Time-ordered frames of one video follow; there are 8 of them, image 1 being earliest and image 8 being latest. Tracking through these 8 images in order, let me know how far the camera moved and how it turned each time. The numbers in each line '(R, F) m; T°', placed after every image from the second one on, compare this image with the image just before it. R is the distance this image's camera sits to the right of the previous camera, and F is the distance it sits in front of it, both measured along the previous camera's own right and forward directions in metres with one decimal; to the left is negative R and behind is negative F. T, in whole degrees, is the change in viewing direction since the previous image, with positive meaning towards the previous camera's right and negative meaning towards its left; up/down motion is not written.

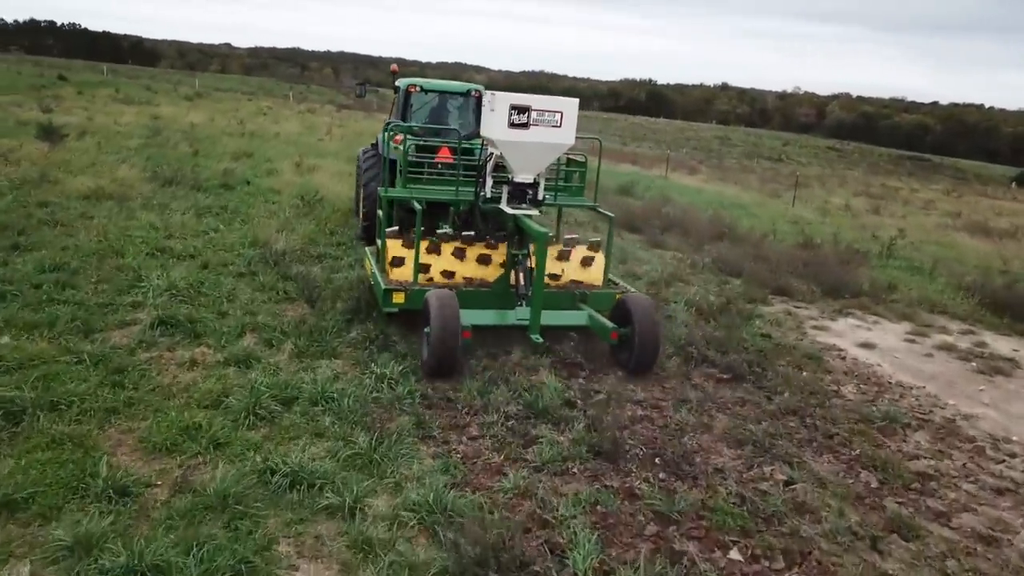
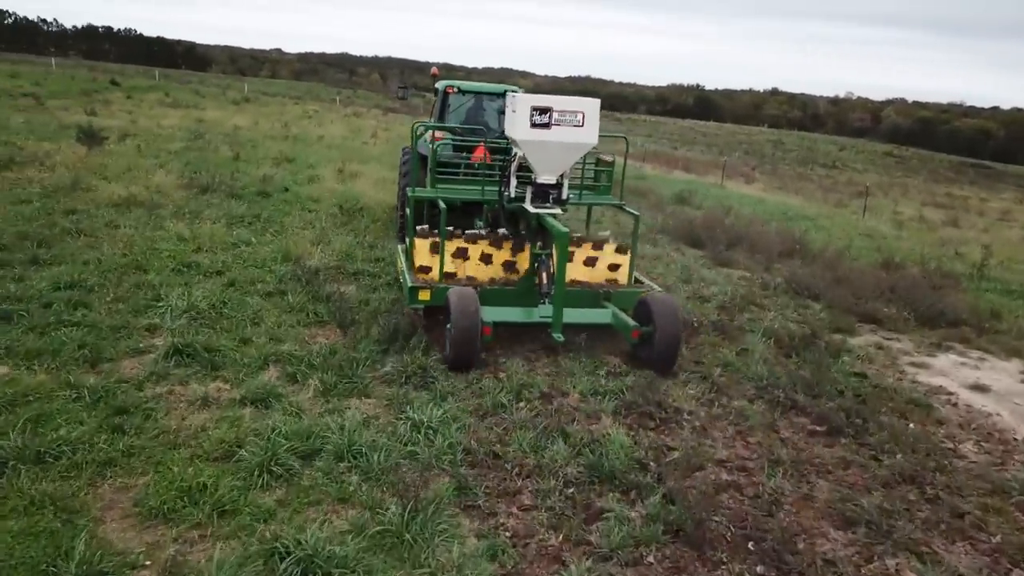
(-0.1, +0.8) m; -3°
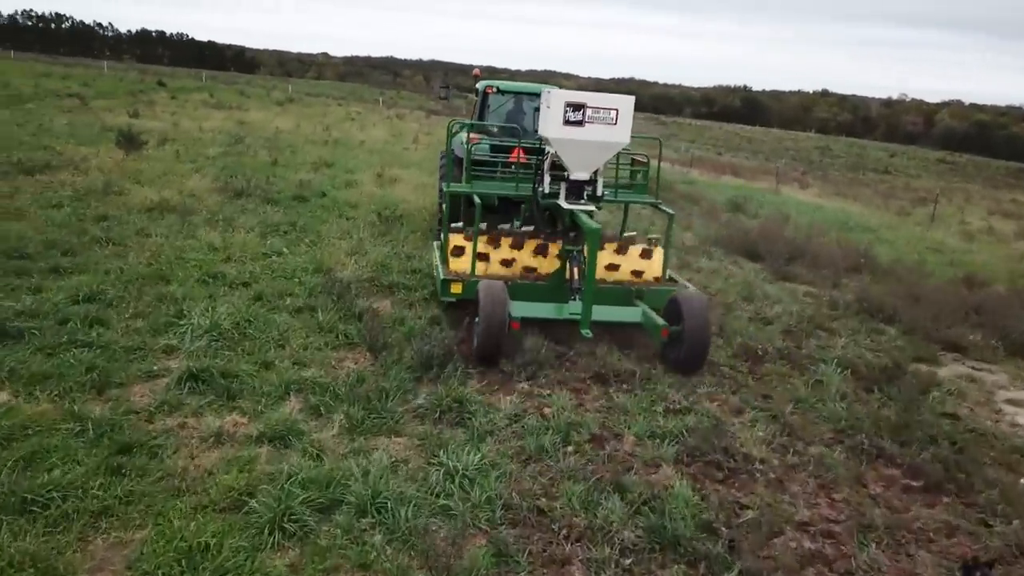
(0.0, +0.6) m; -3°
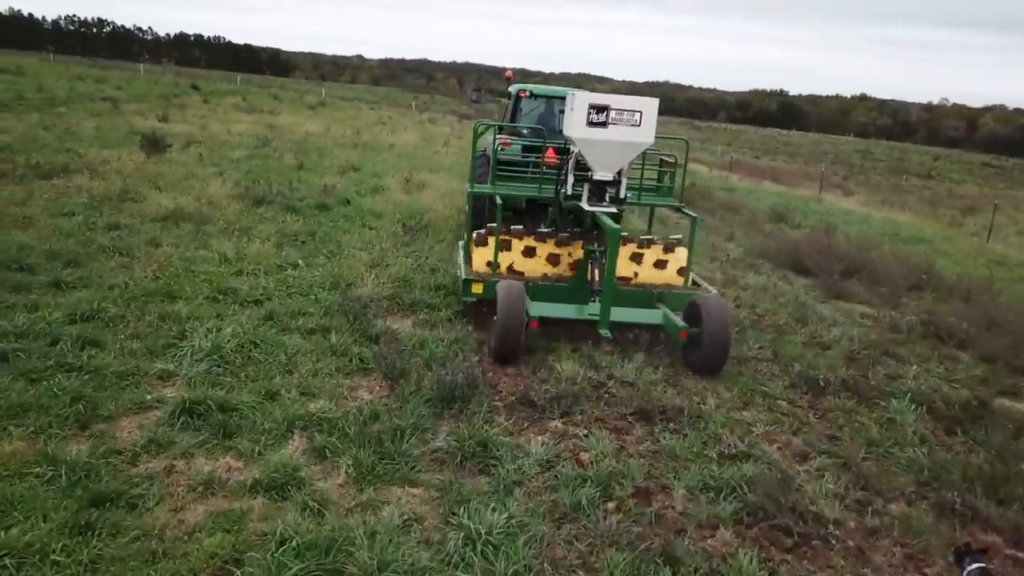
(0.0, +0.6) m; -2°
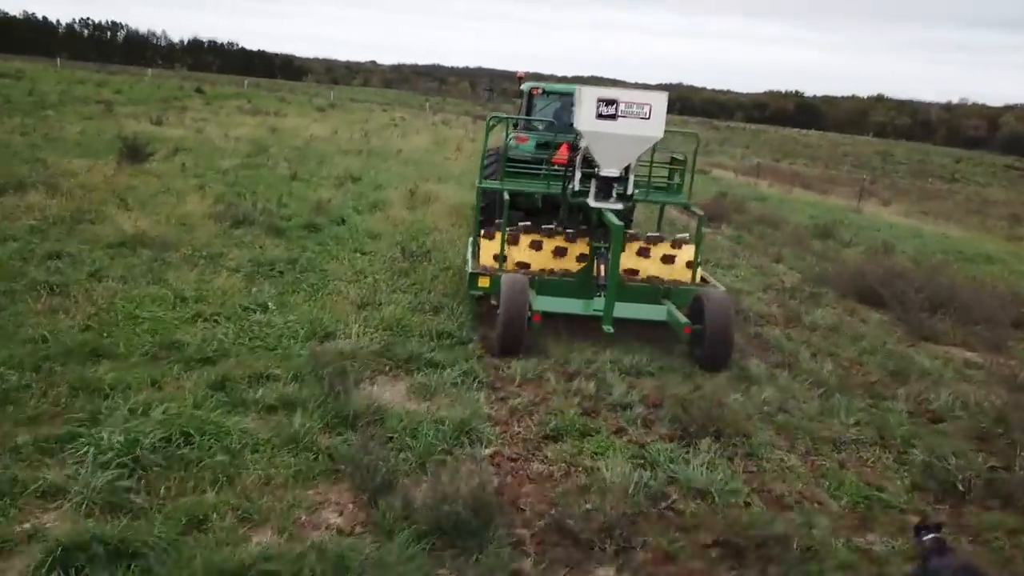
(-0.1, +1.6) m; -1°
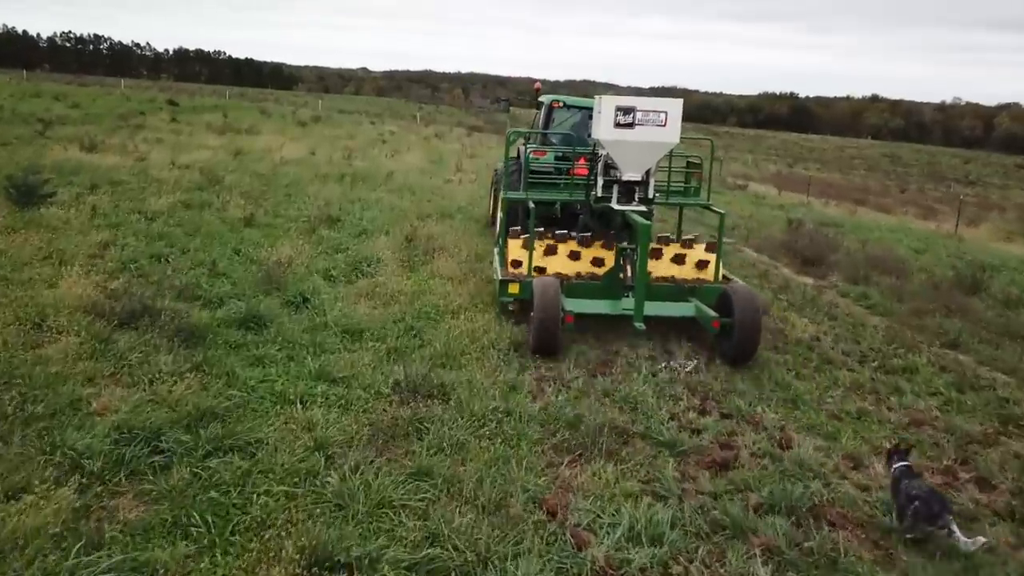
(-0.5, +3.7) m; 0°
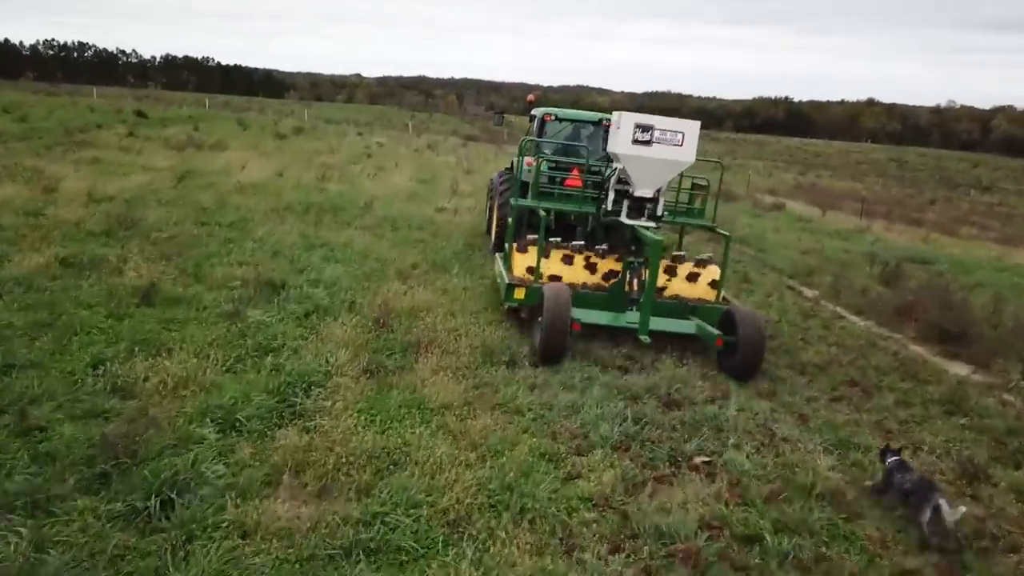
(-0.2, +3.4) m; 0°
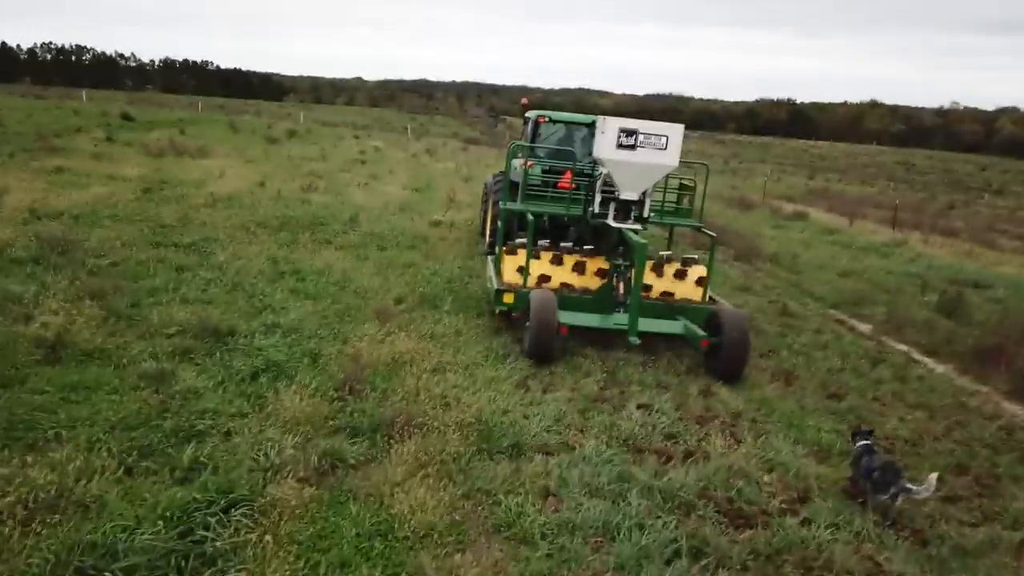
(0.0, +1.6) m; 0°
